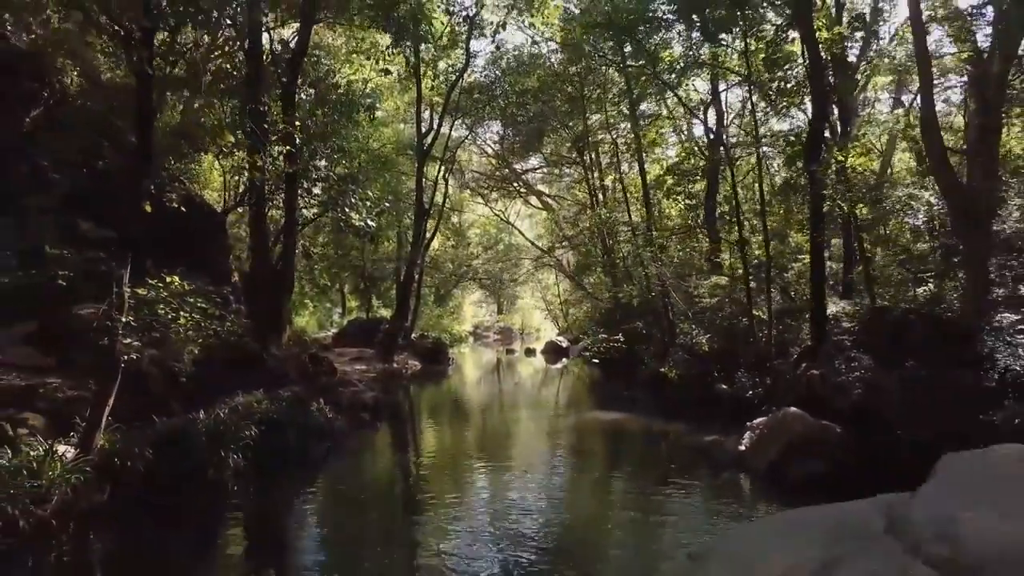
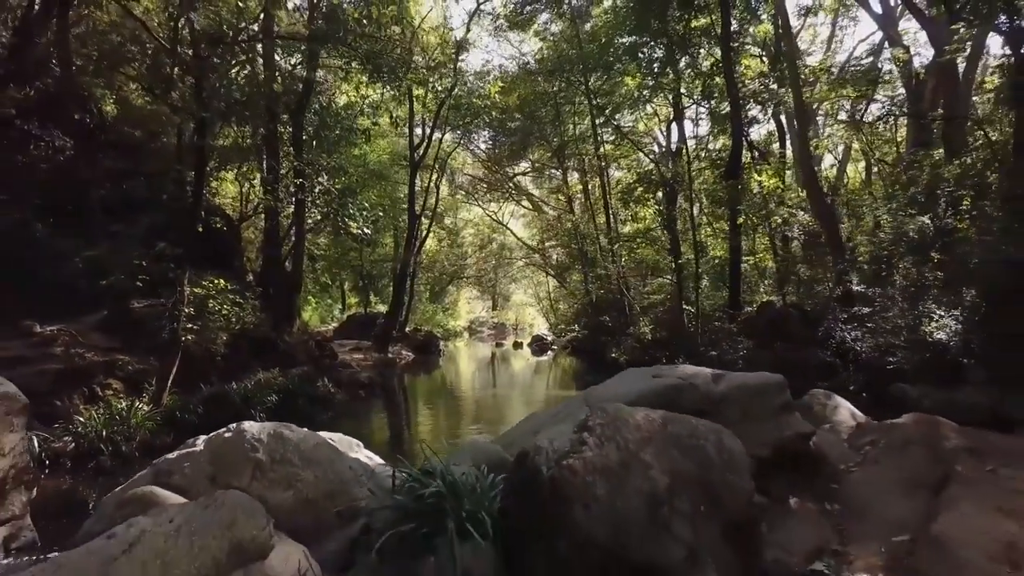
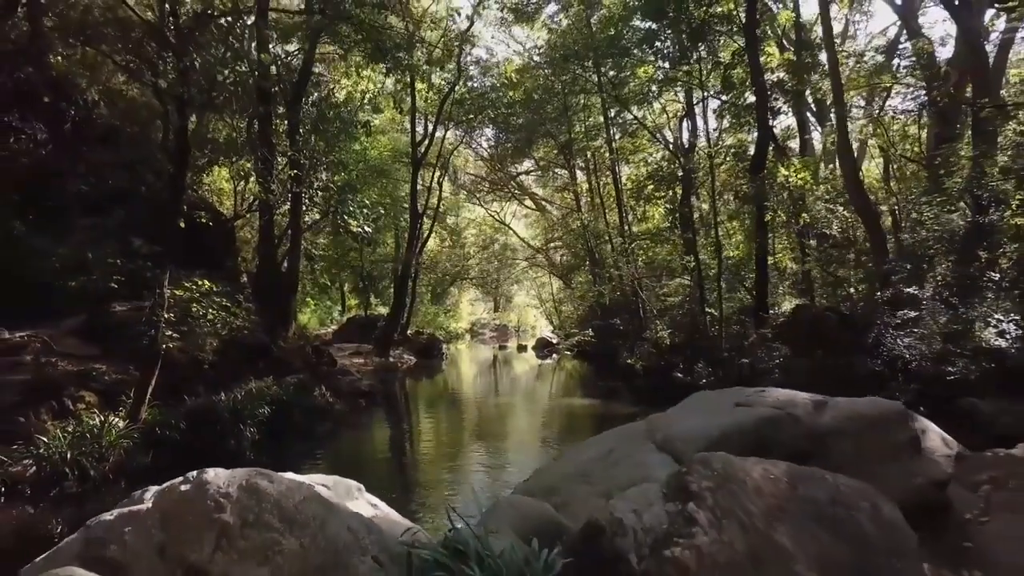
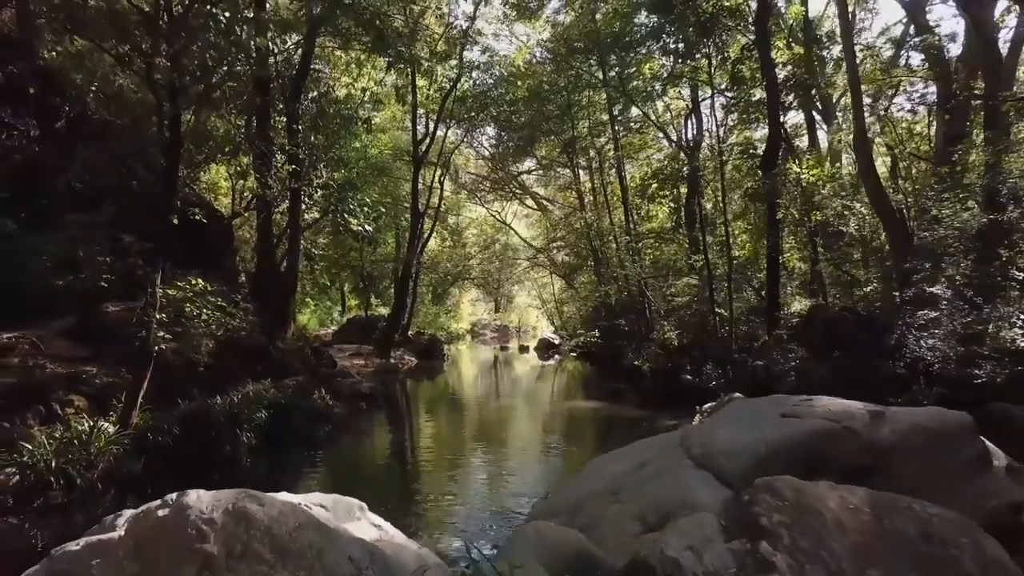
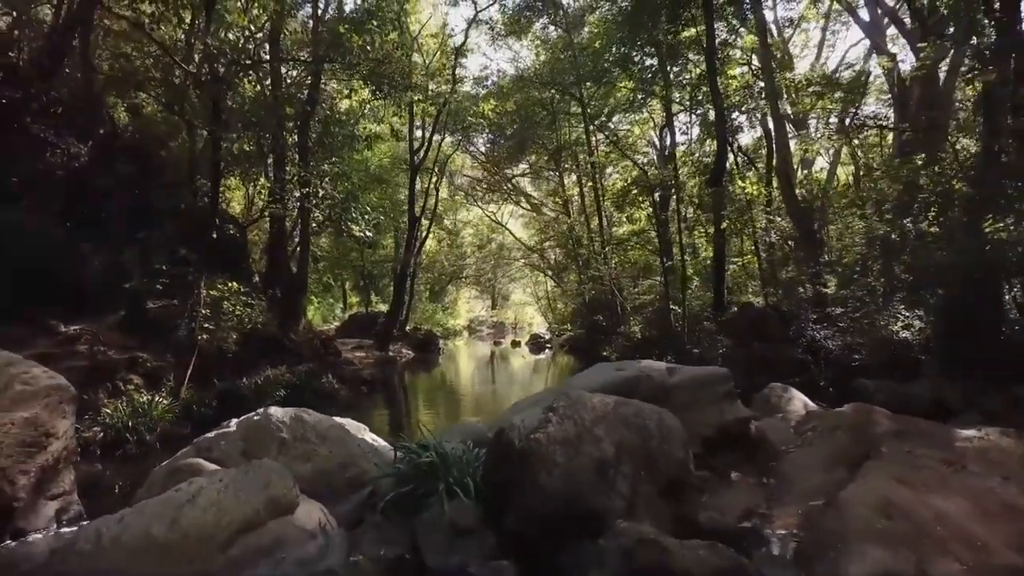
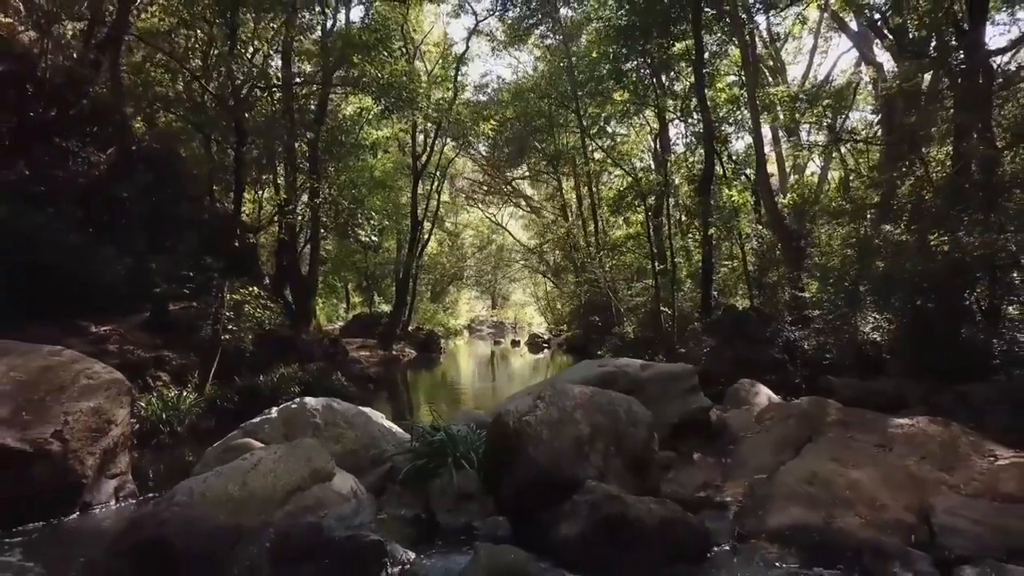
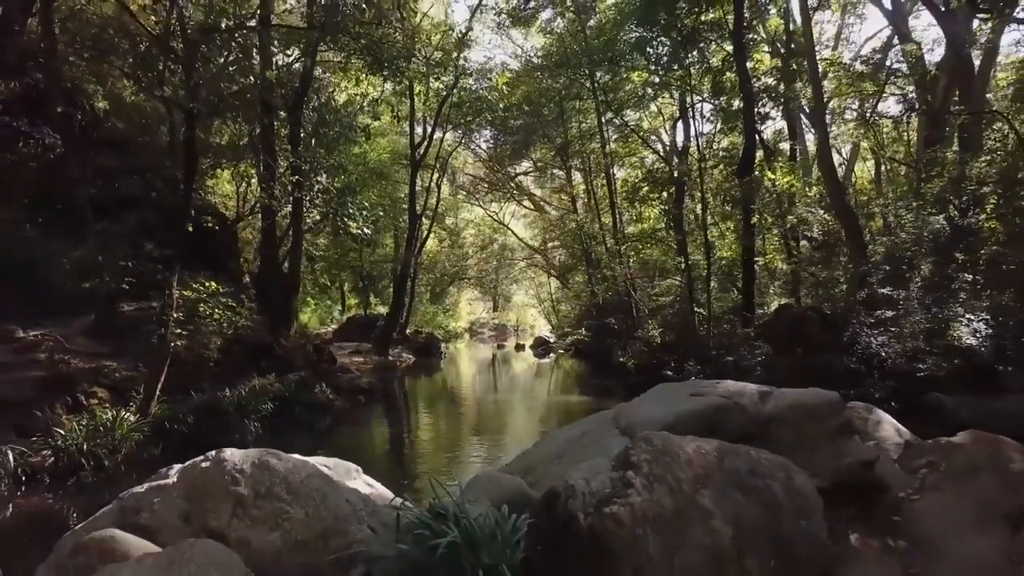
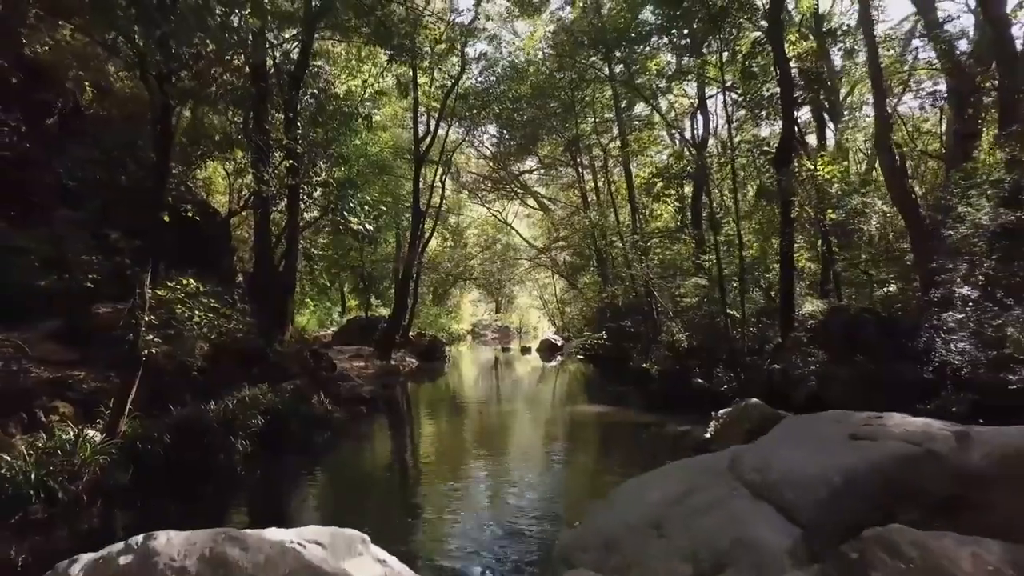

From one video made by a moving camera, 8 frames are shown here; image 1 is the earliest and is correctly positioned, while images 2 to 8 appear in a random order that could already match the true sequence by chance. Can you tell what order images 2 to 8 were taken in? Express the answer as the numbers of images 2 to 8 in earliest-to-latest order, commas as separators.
8, 4, 3, 7, 2, 5, 6
